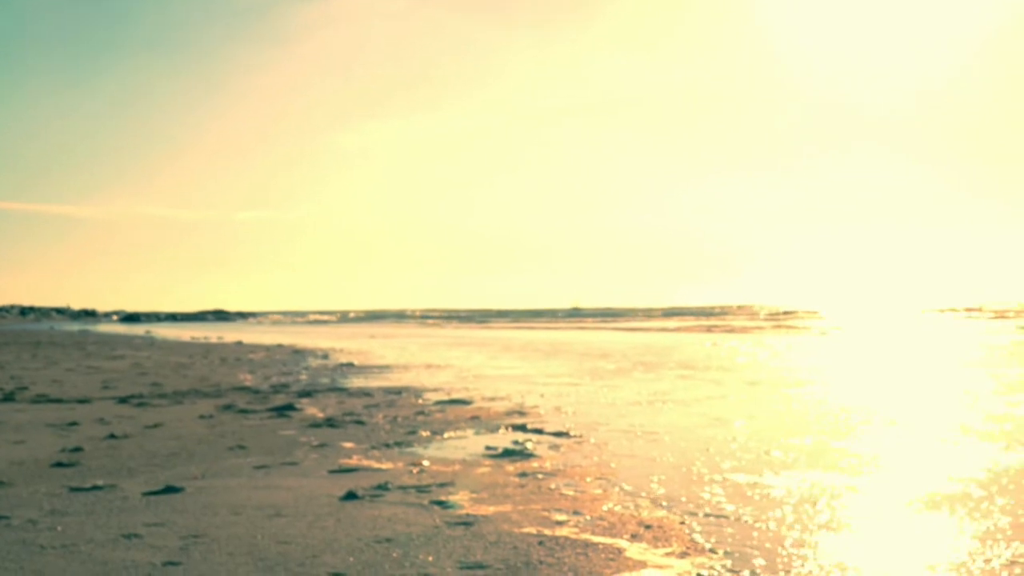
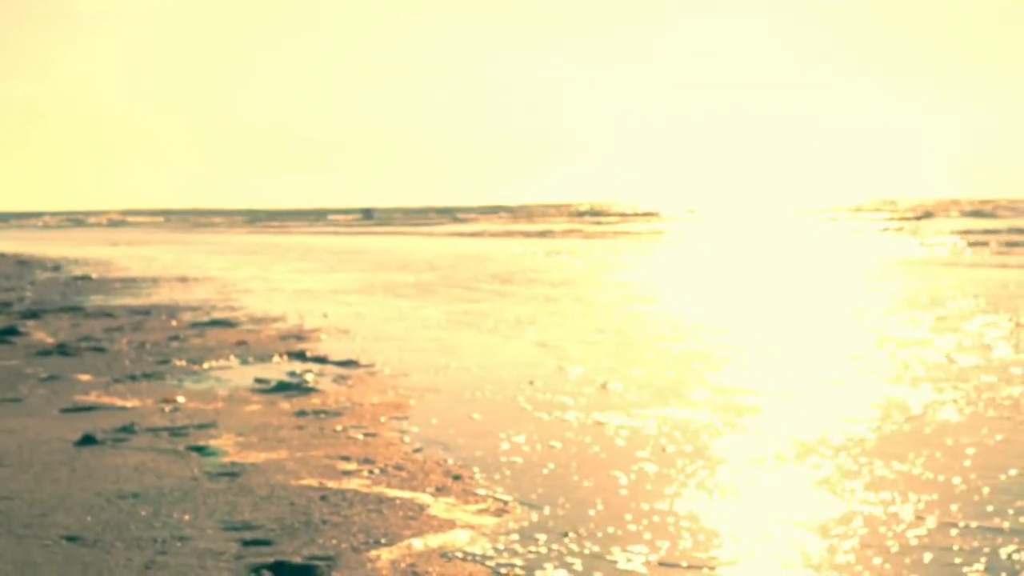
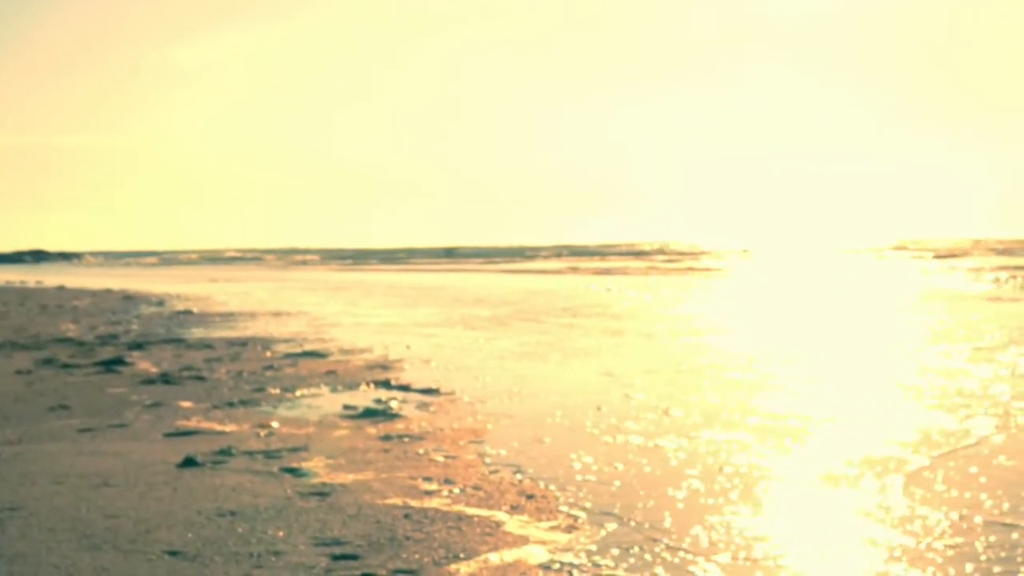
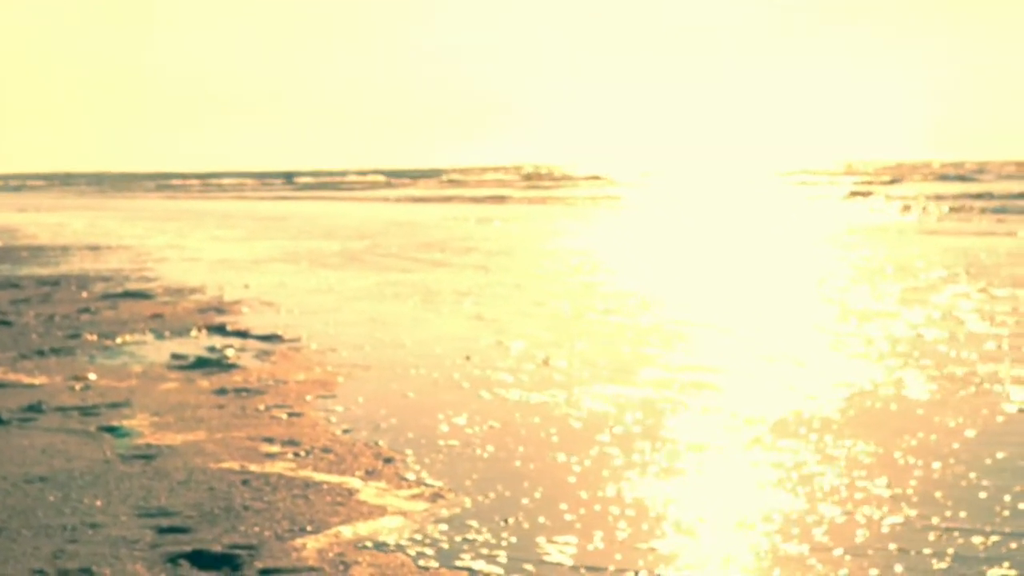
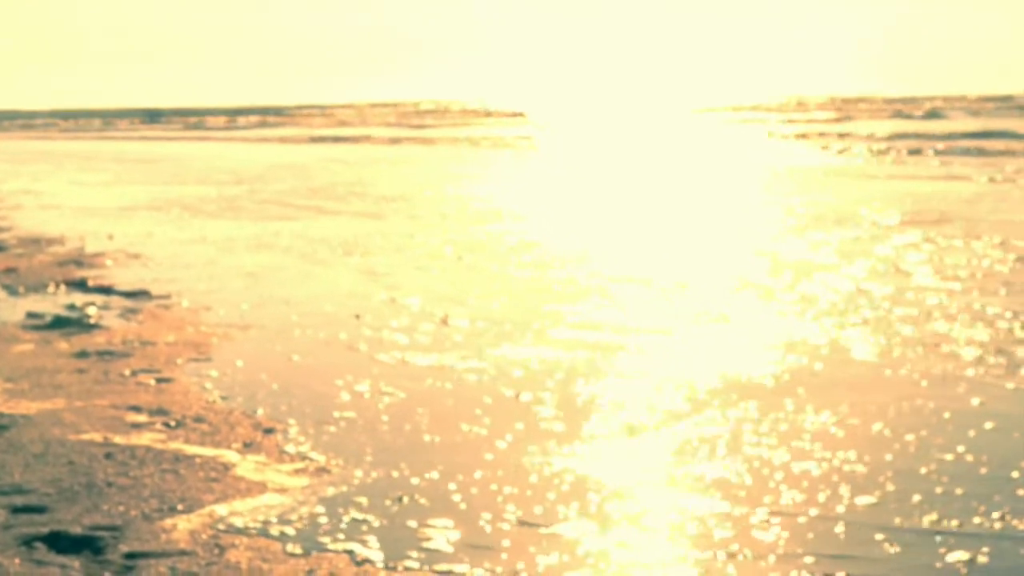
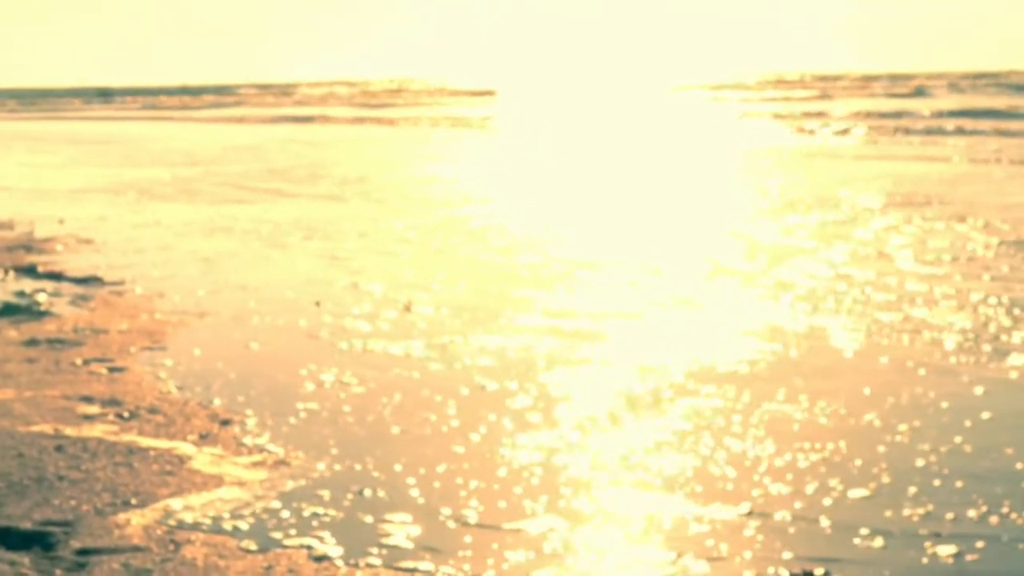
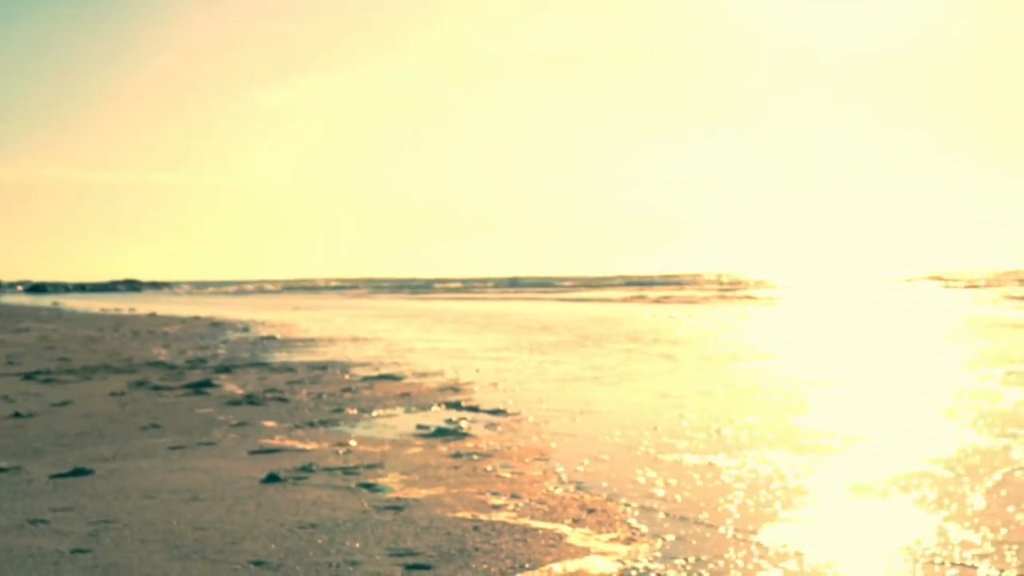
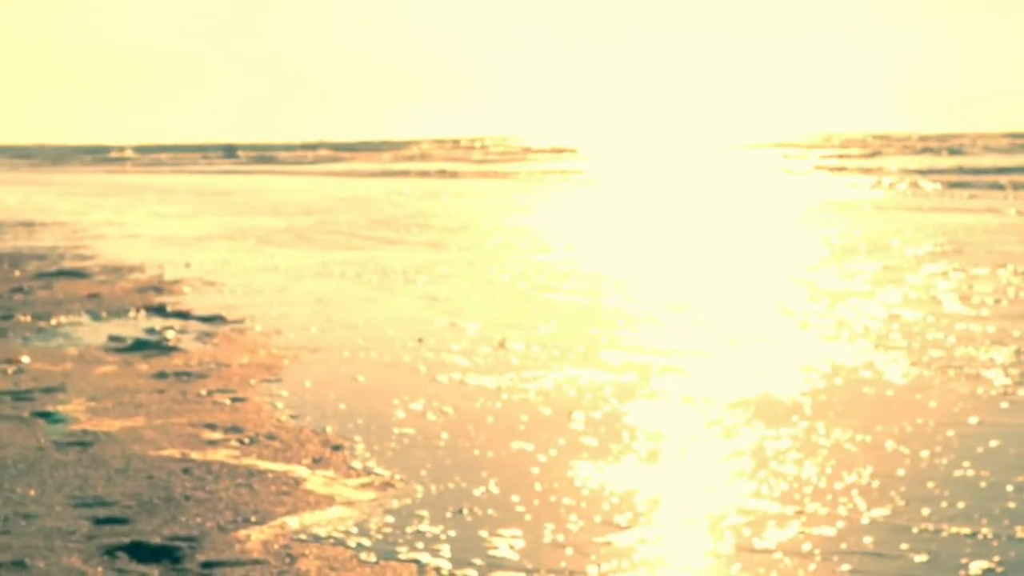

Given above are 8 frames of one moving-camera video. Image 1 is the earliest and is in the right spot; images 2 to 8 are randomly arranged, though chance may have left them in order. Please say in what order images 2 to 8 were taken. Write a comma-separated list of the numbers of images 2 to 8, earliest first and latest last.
7, 3, 2, 4, 8, 5, 6
